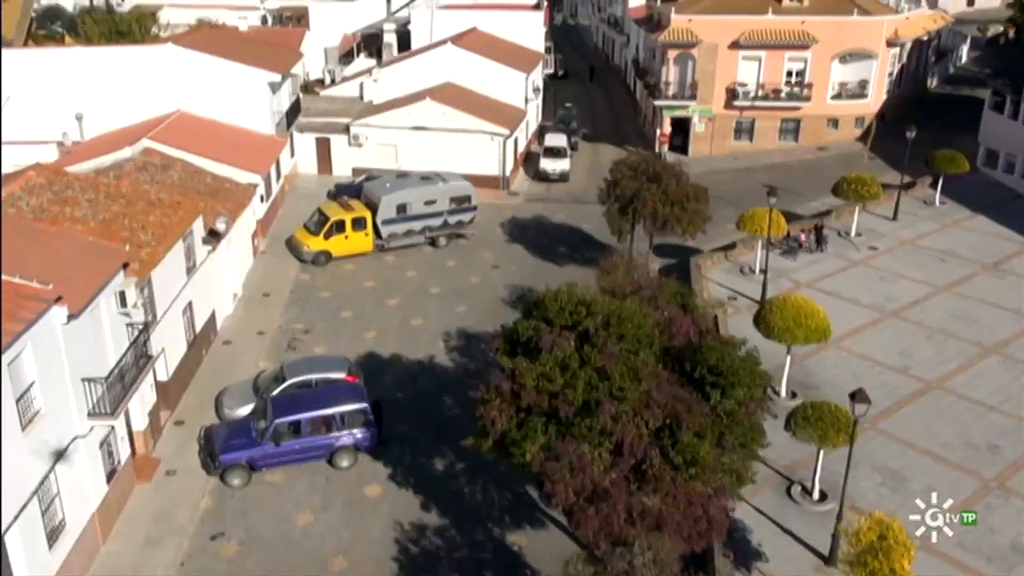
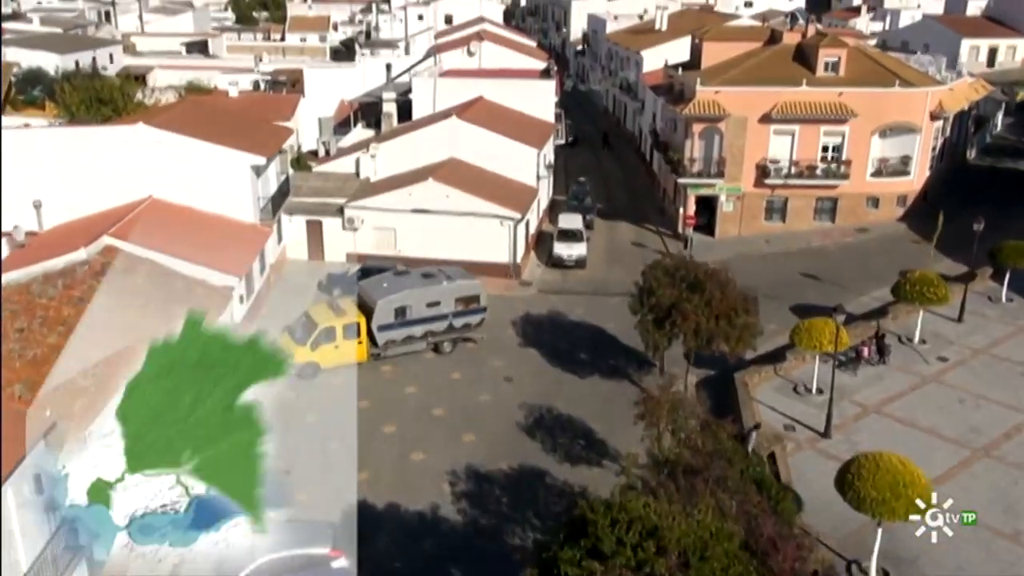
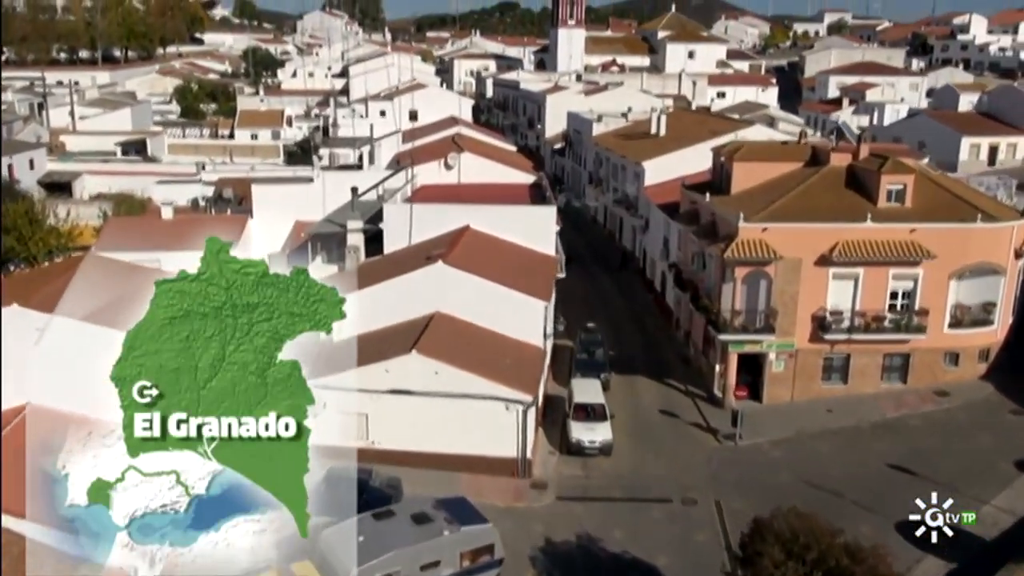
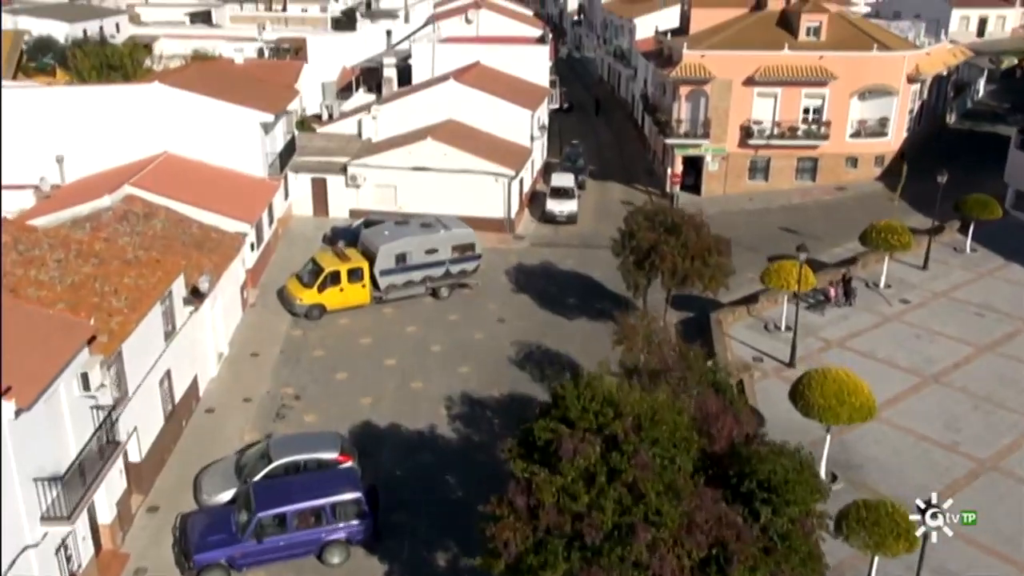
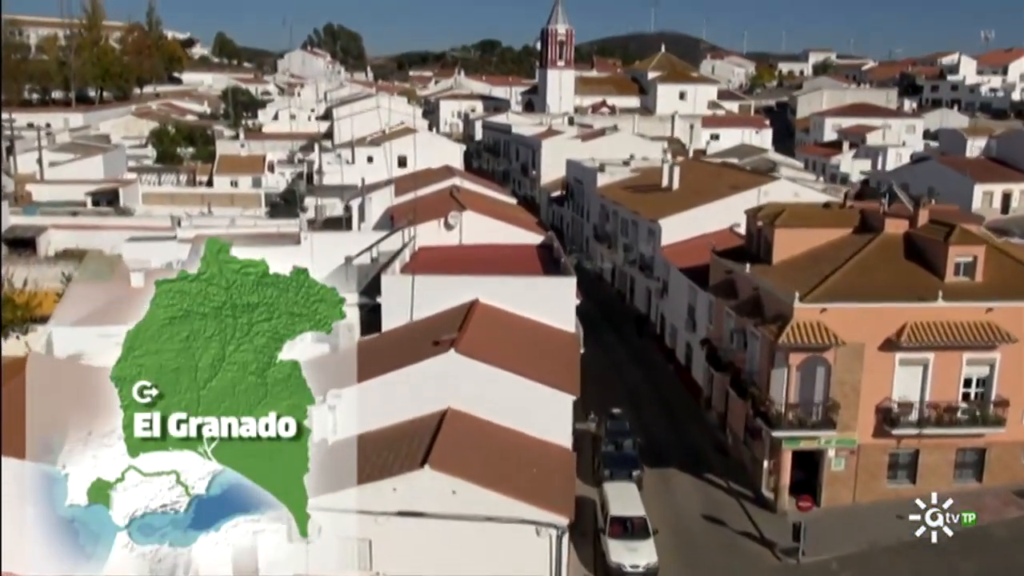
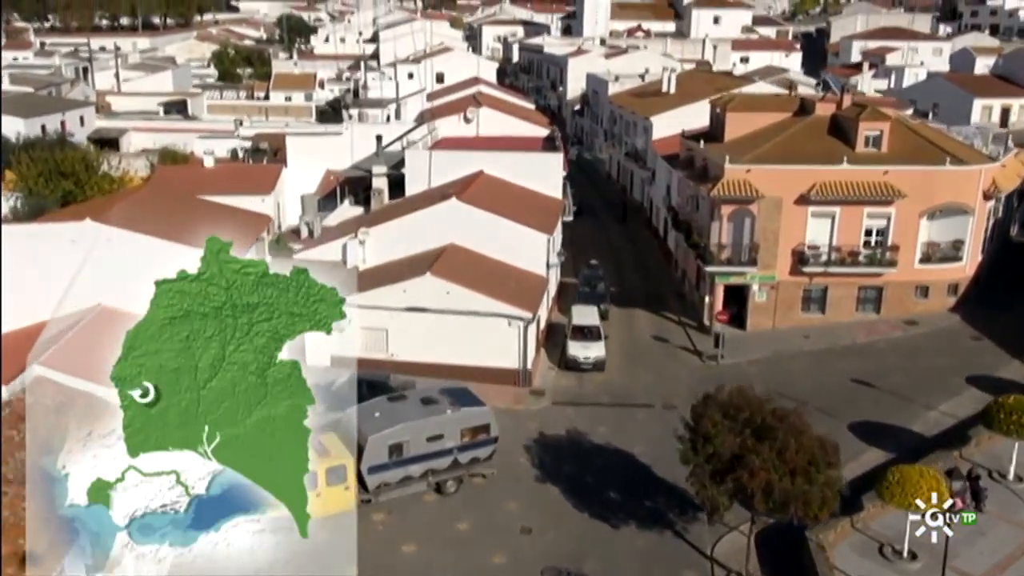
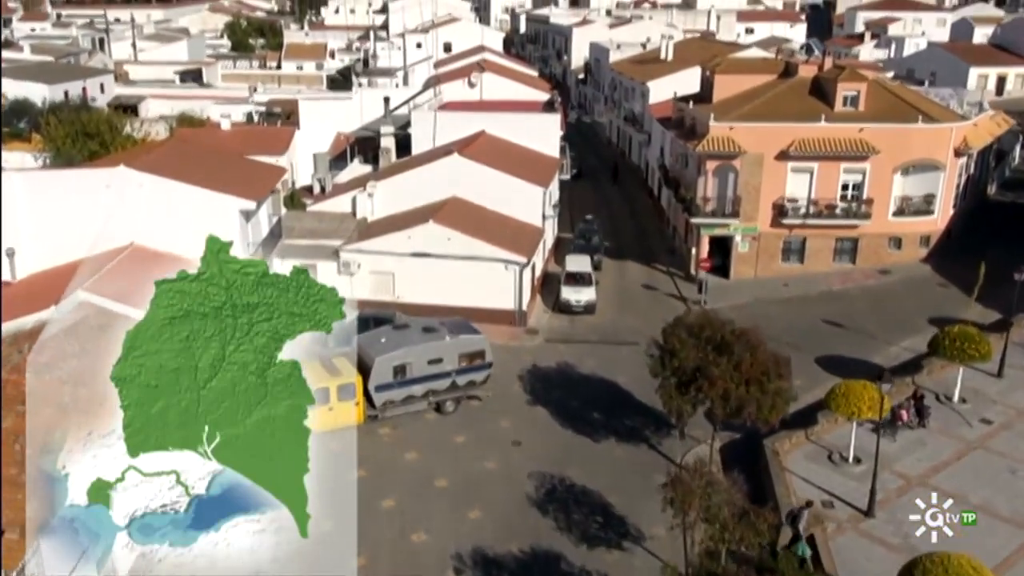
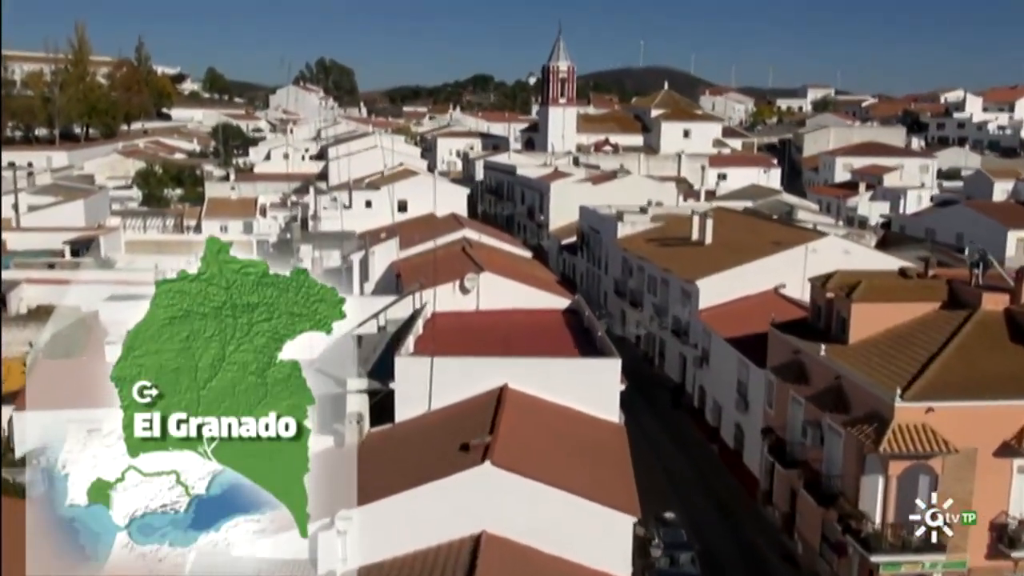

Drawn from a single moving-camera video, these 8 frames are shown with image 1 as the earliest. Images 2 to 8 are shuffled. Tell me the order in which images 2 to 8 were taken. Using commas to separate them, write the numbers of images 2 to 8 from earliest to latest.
4, 2, 7, 6, 3, 5, 8
